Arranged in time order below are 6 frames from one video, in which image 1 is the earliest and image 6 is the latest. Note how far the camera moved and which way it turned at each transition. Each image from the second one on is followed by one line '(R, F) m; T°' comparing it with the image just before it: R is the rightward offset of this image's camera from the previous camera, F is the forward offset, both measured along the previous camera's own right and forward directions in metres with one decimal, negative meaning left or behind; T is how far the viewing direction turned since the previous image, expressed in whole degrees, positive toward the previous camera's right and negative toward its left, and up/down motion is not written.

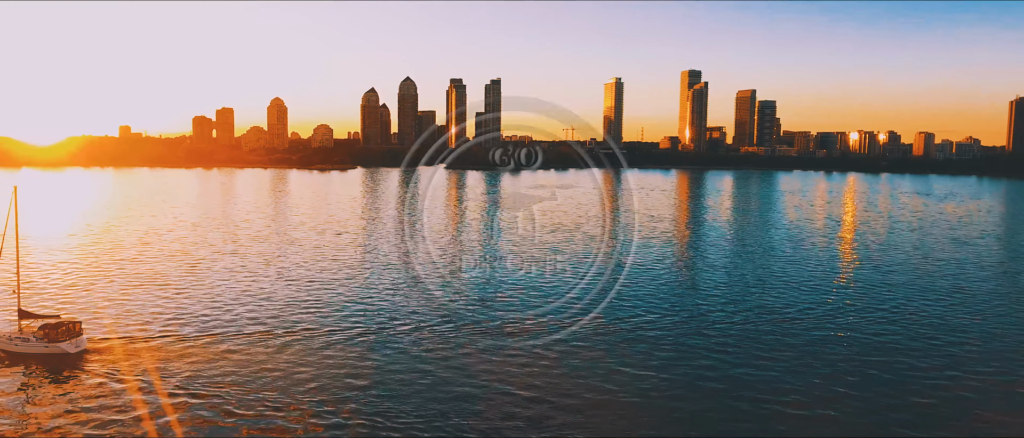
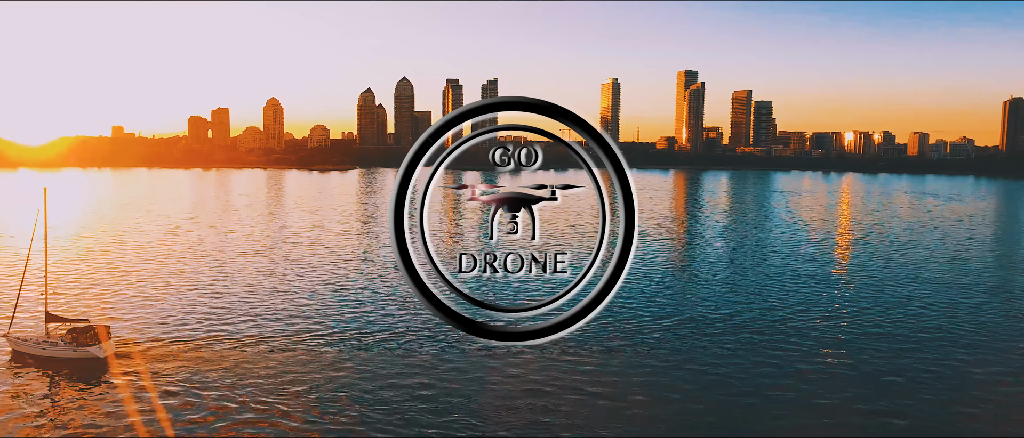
(-1.8, +0.3) m; 0°
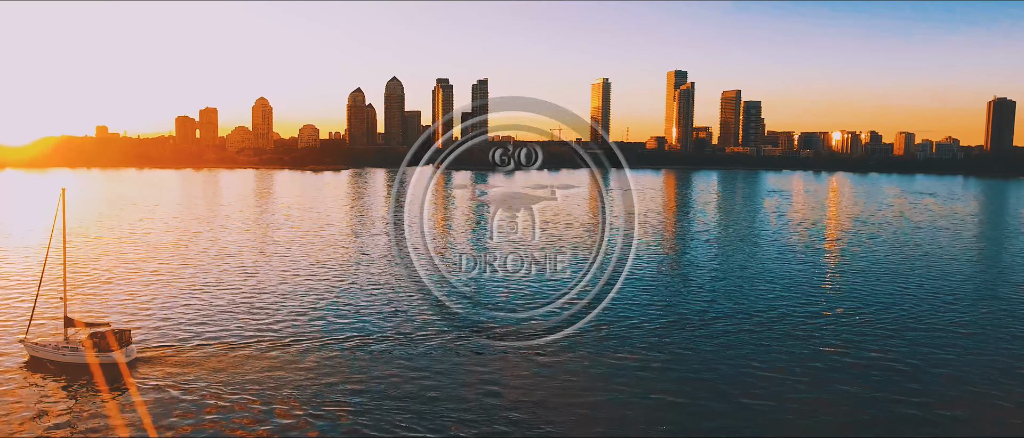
(-2.2, +0.9) m; +1°
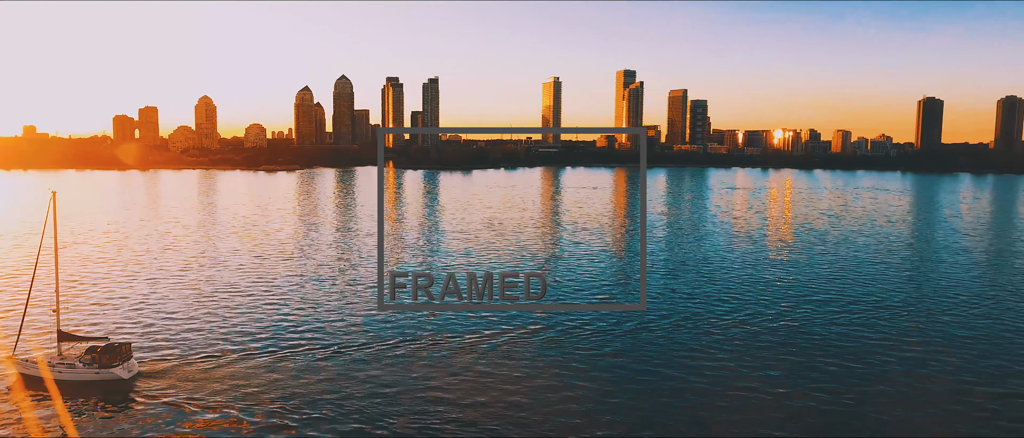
(-3.2, +1.0) m; +4°
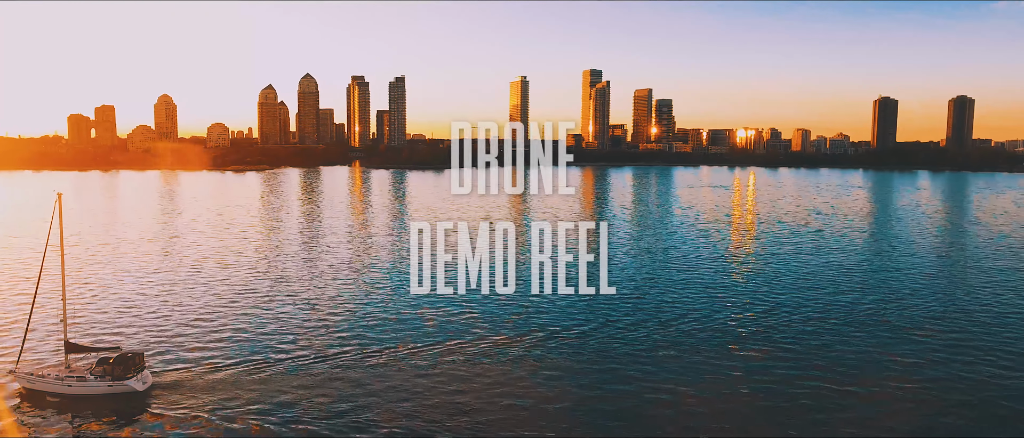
(-2.8, +1.1) m; +3°
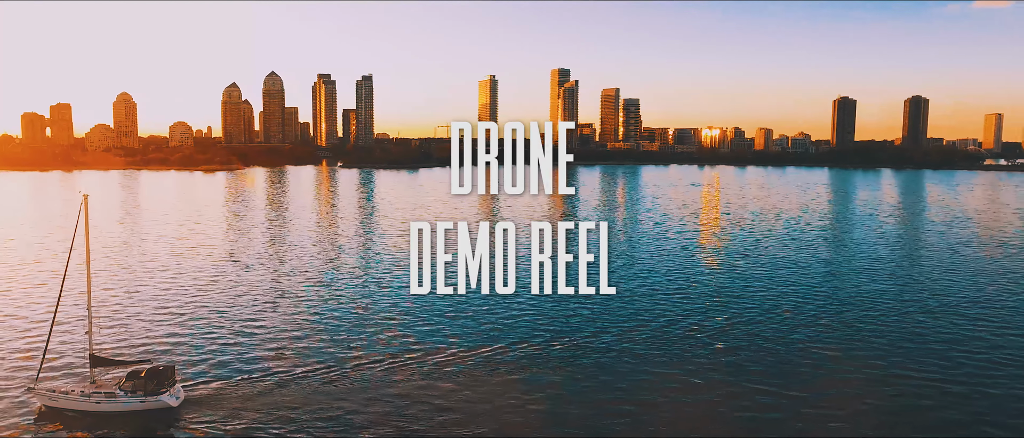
(-3.3, +1.3) m; +3°
